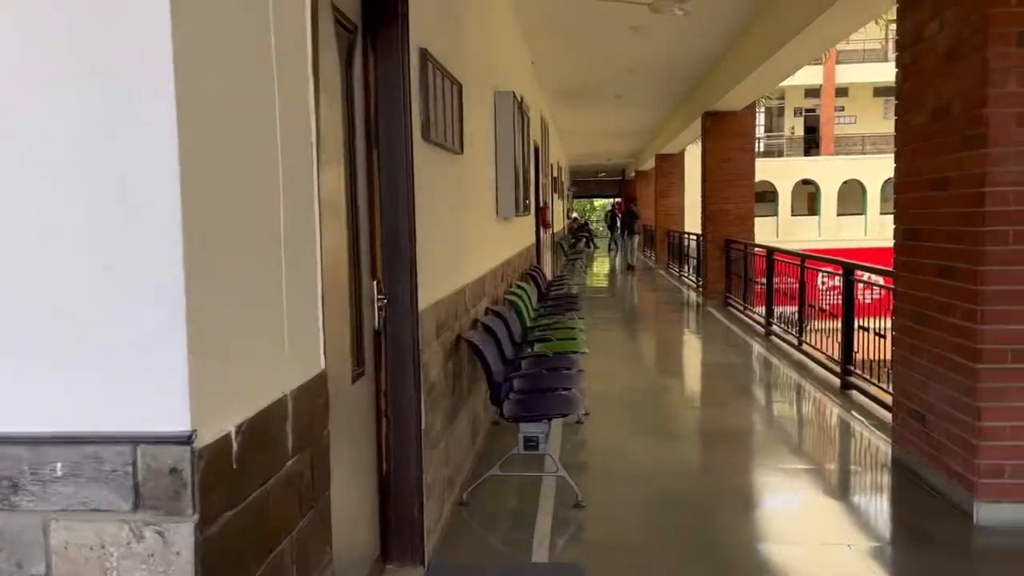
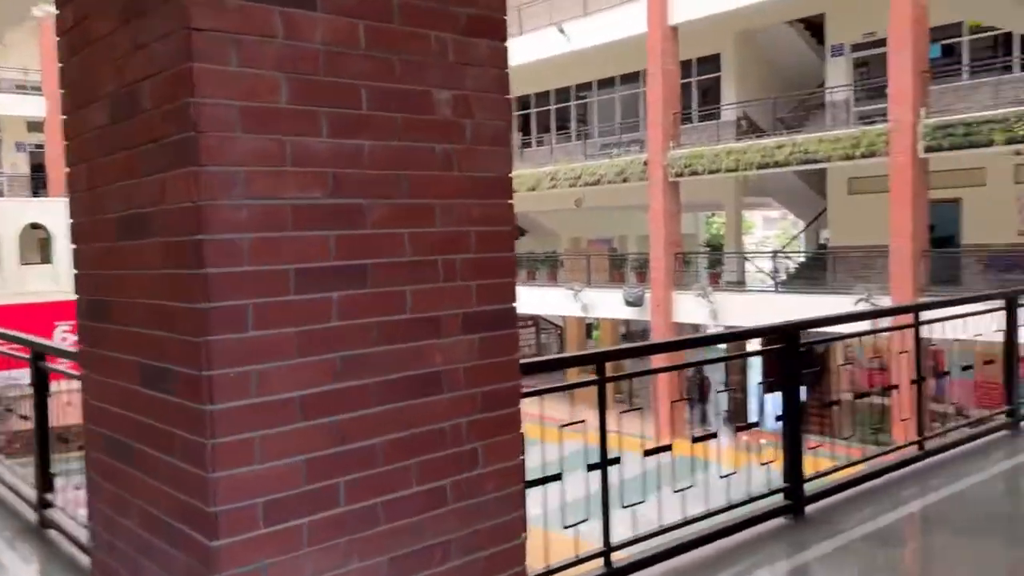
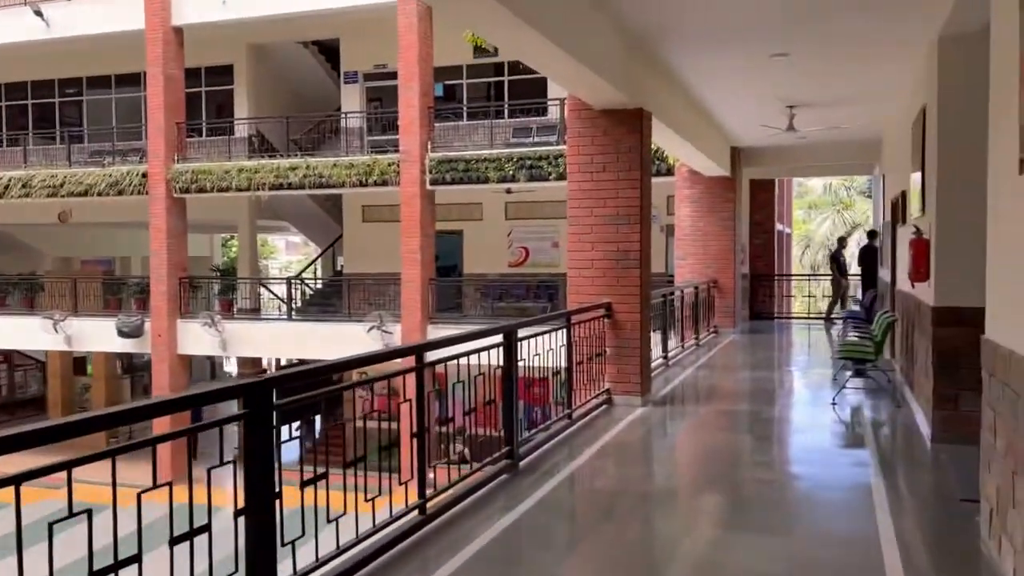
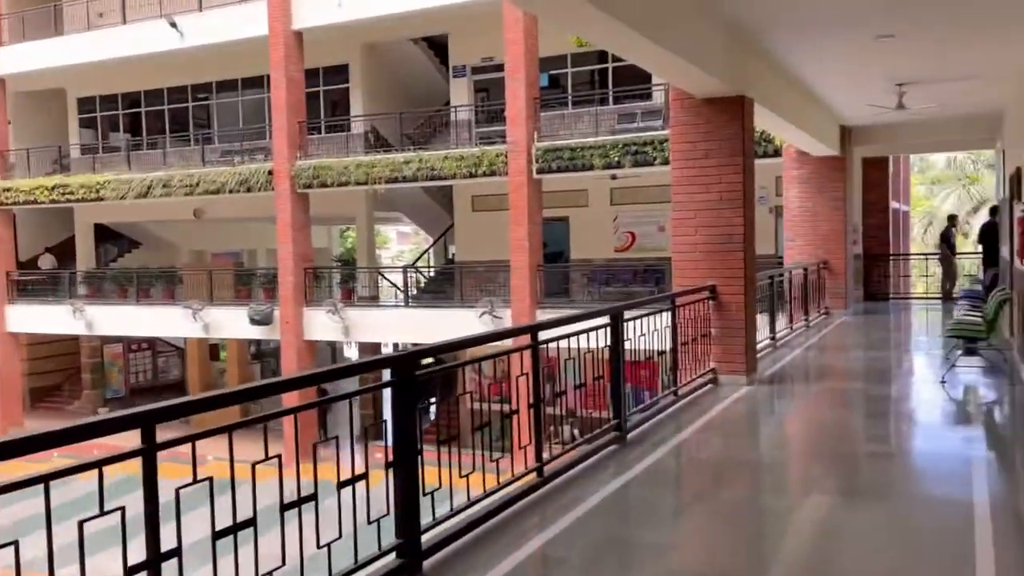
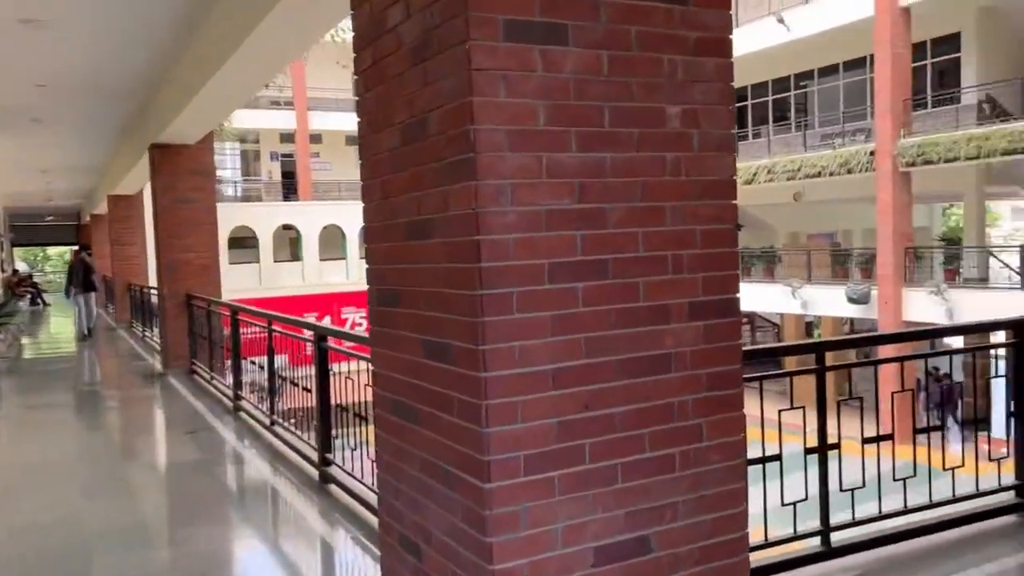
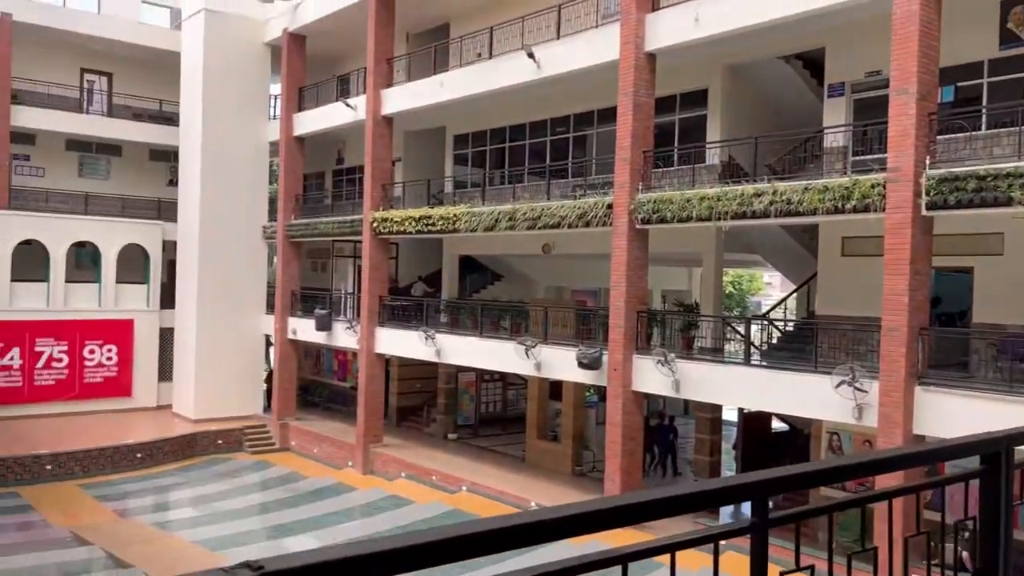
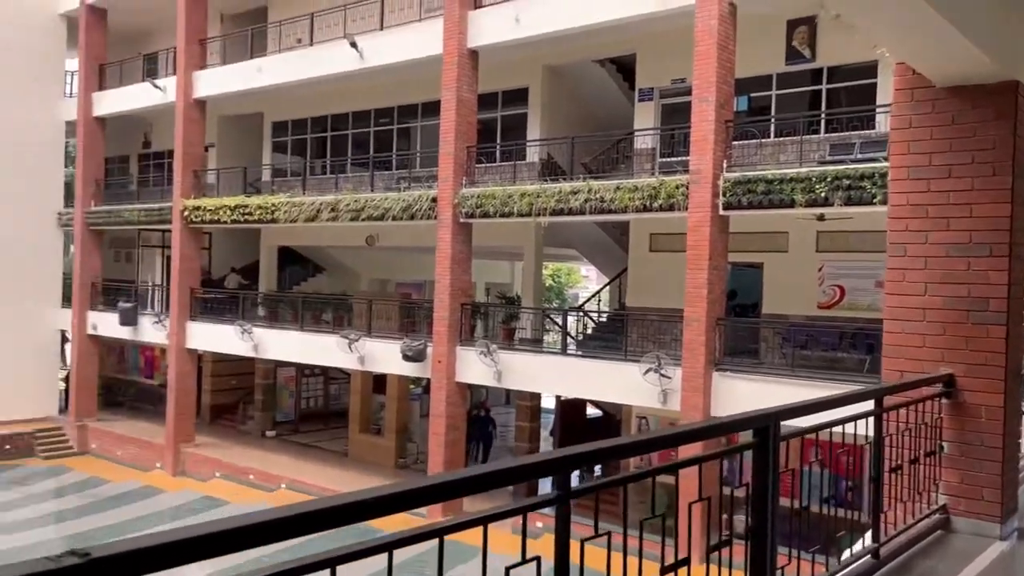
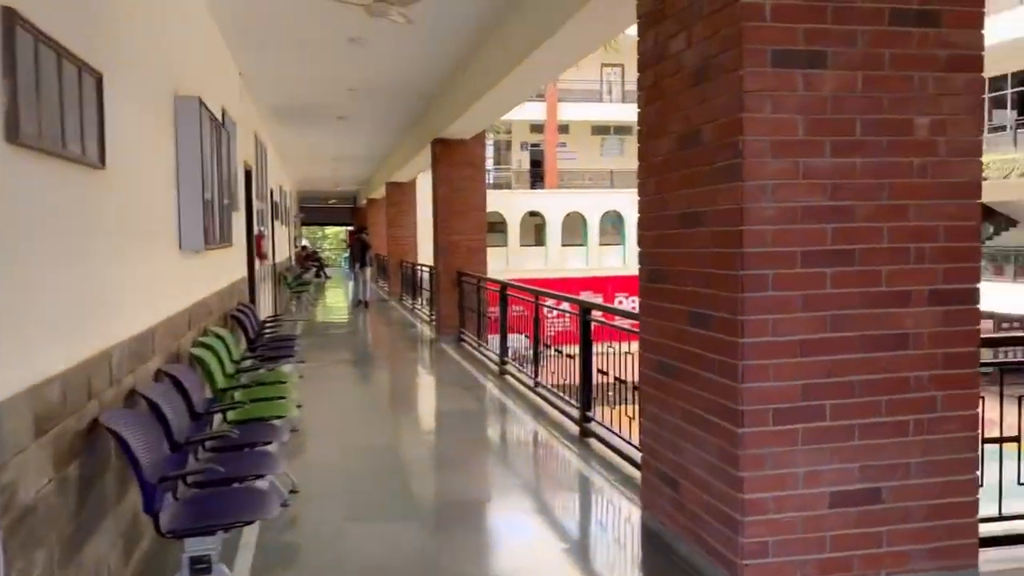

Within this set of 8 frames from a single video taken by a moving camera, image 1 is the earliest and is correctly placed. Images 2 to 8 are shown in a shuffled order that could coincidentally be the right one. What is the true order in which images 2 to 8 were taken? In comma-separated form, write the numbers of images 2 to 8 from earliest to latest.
8, 5, 2, 4, 3, 7, 6
